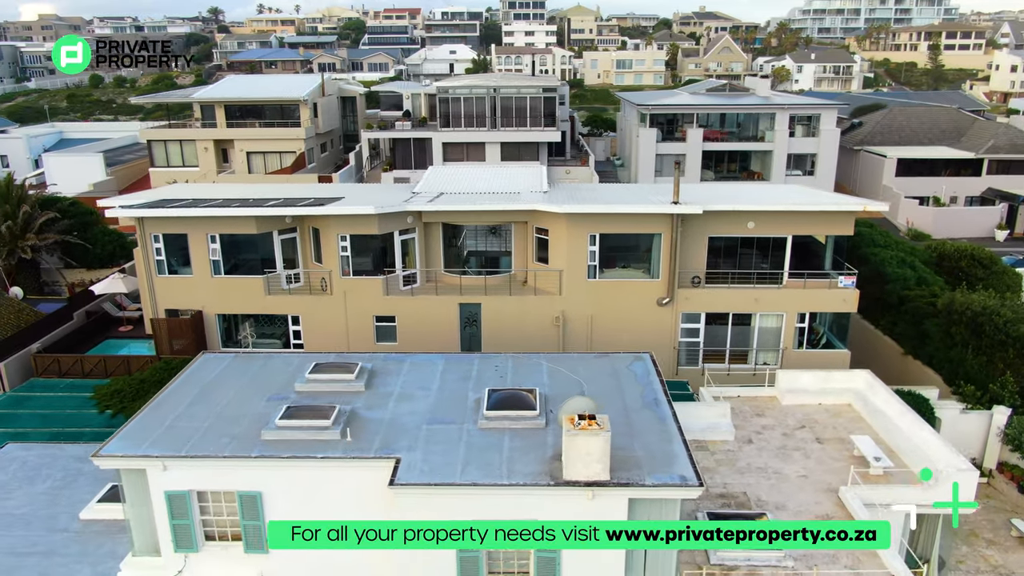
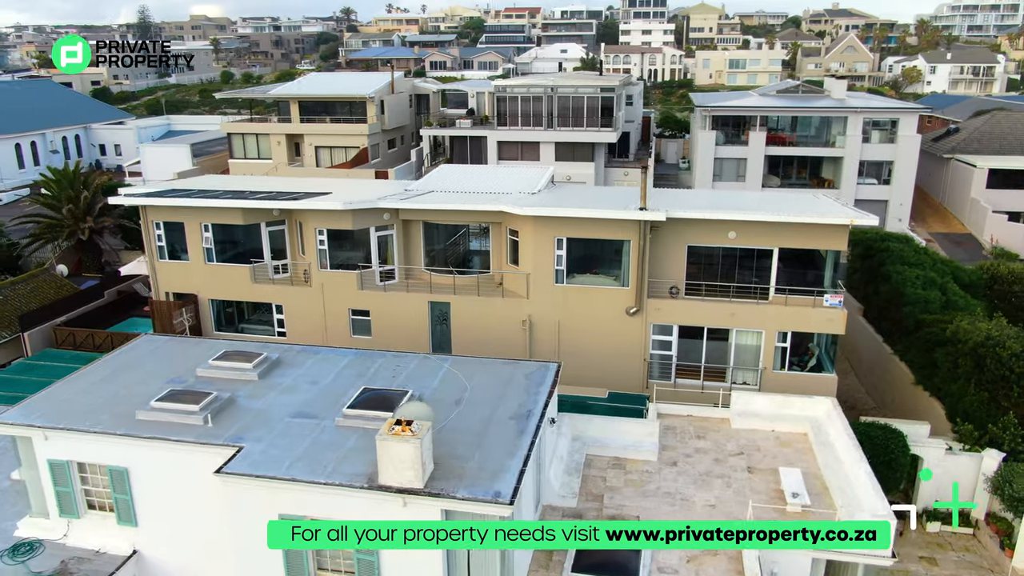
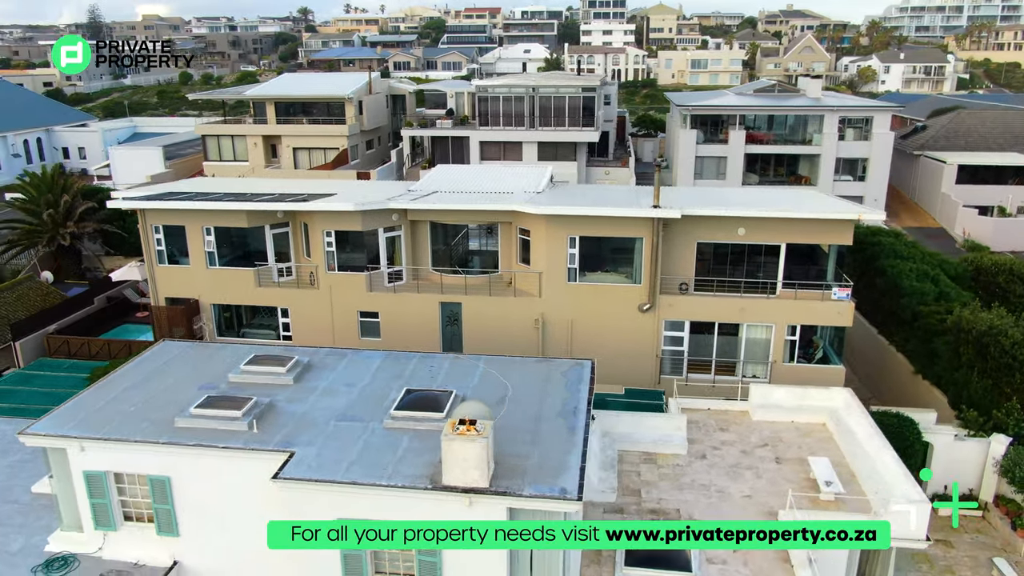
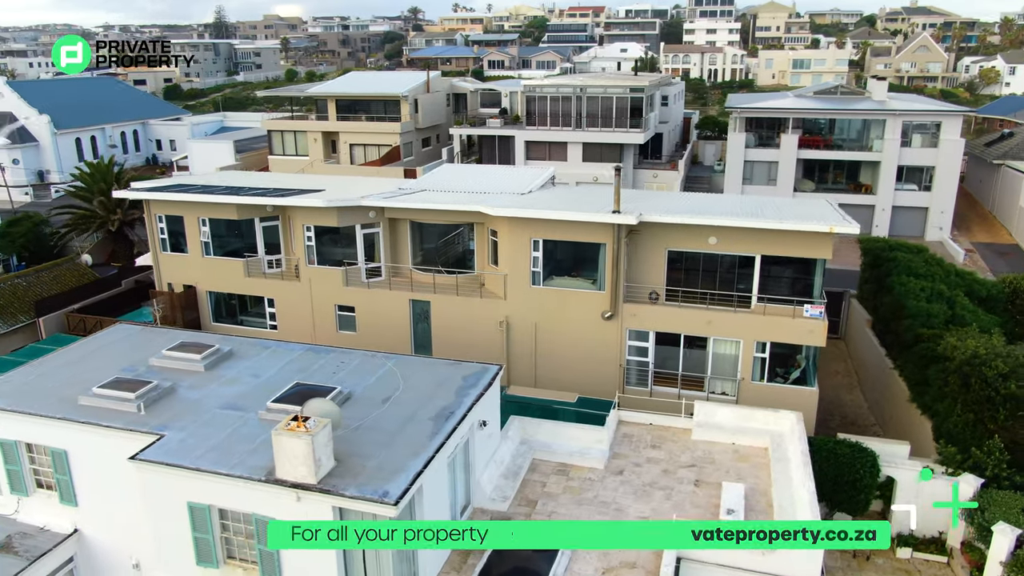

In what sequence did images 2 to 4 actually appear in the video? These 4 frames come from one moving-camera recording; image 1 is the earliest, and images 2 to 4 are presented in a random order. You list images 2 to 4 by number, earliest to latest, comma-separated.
3, 2, 4
